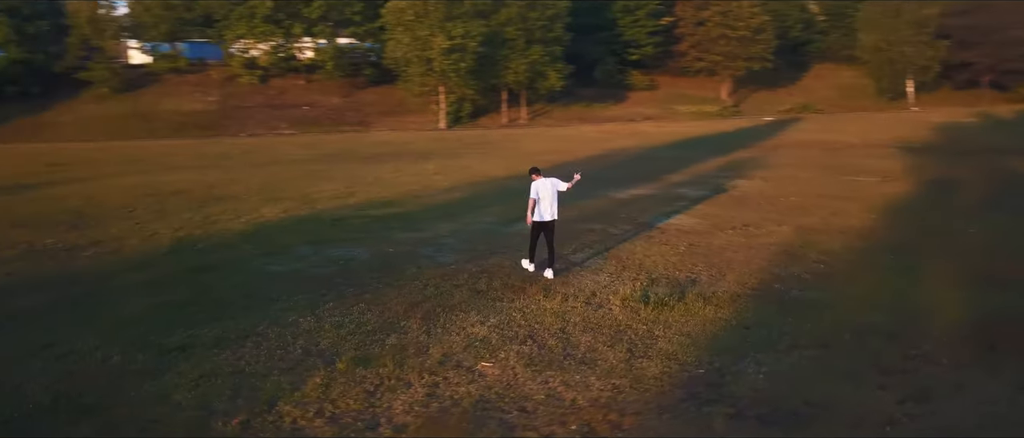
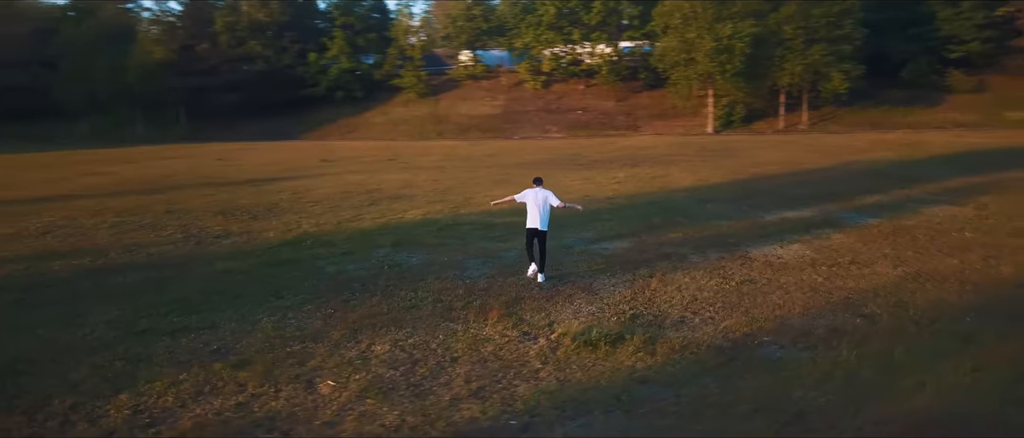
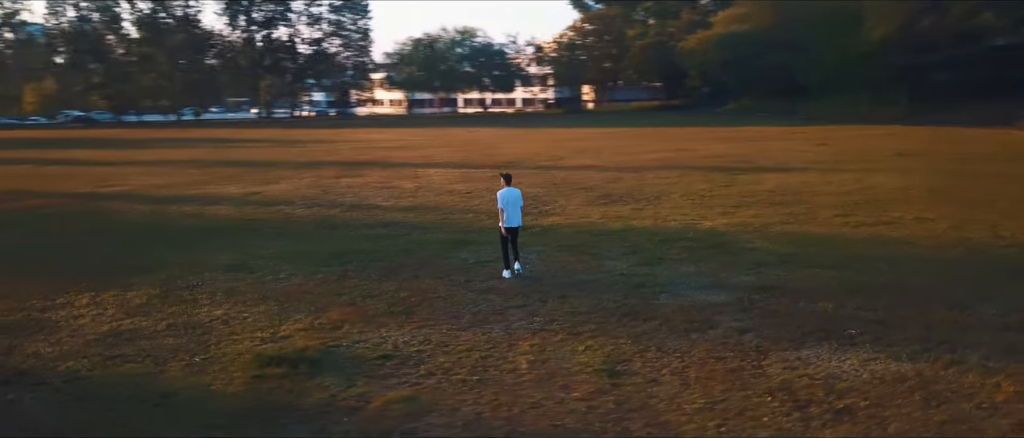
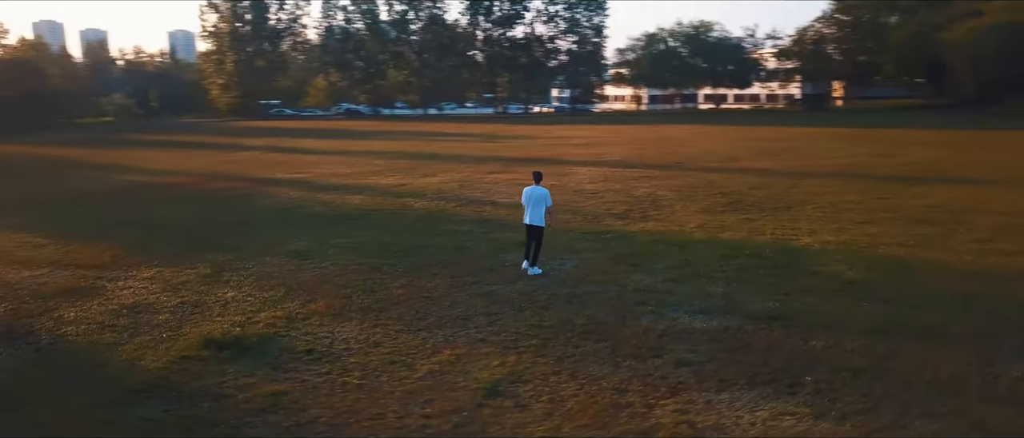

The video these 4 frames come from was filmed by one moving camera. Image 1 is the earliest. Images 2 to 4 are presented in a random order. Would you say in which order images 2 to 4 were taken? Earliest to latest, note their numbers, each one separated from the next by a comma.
2, 3, 4
